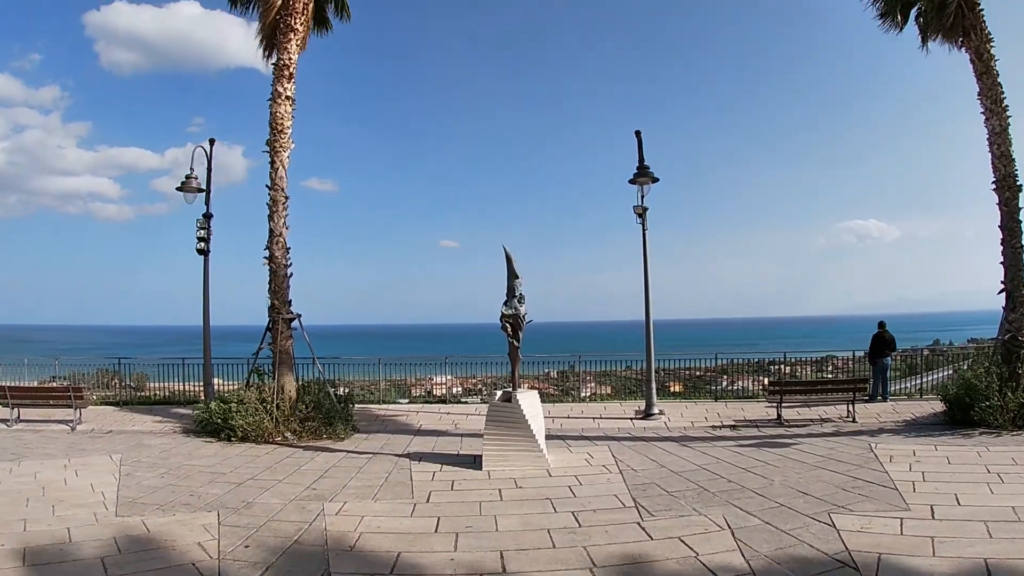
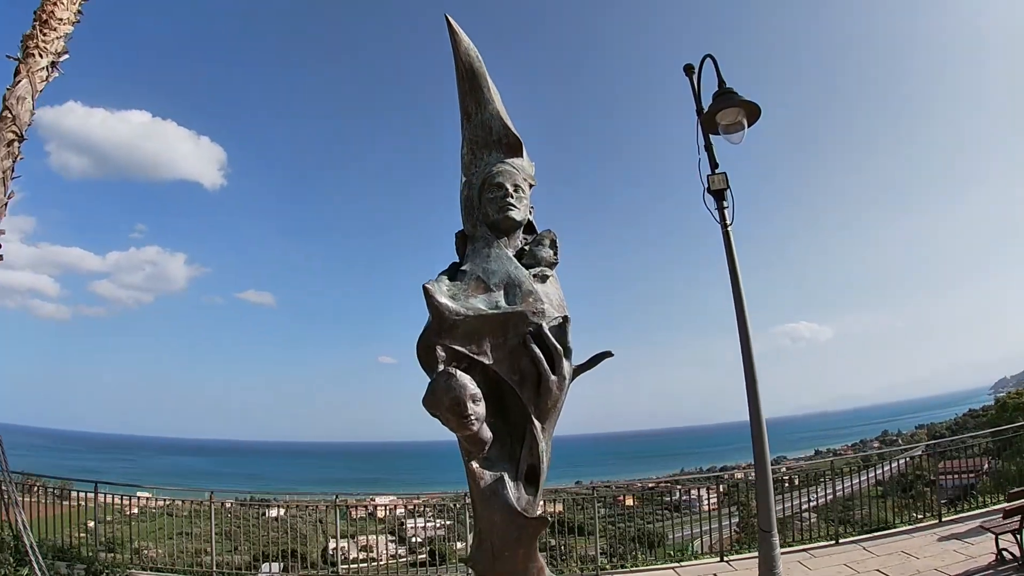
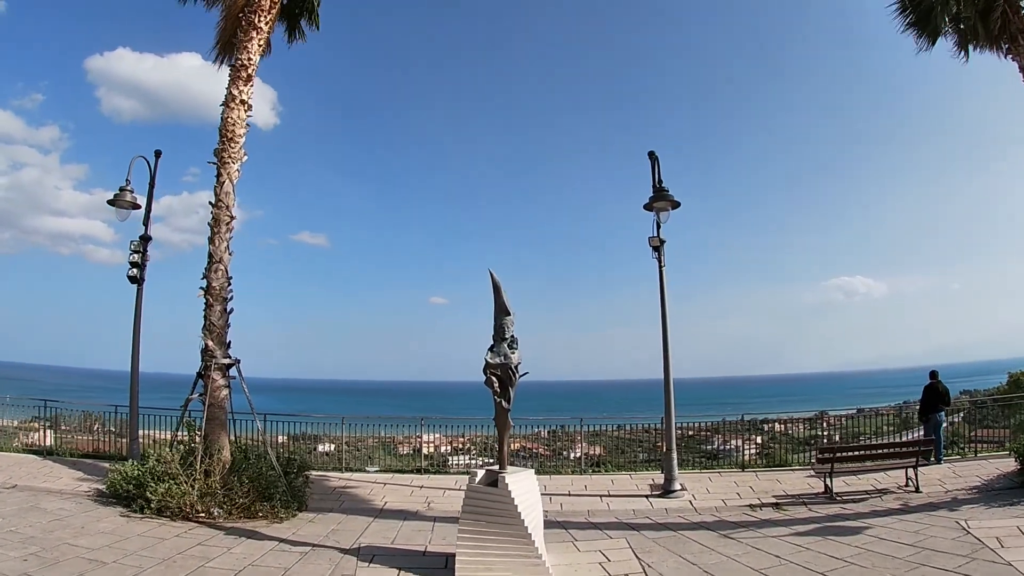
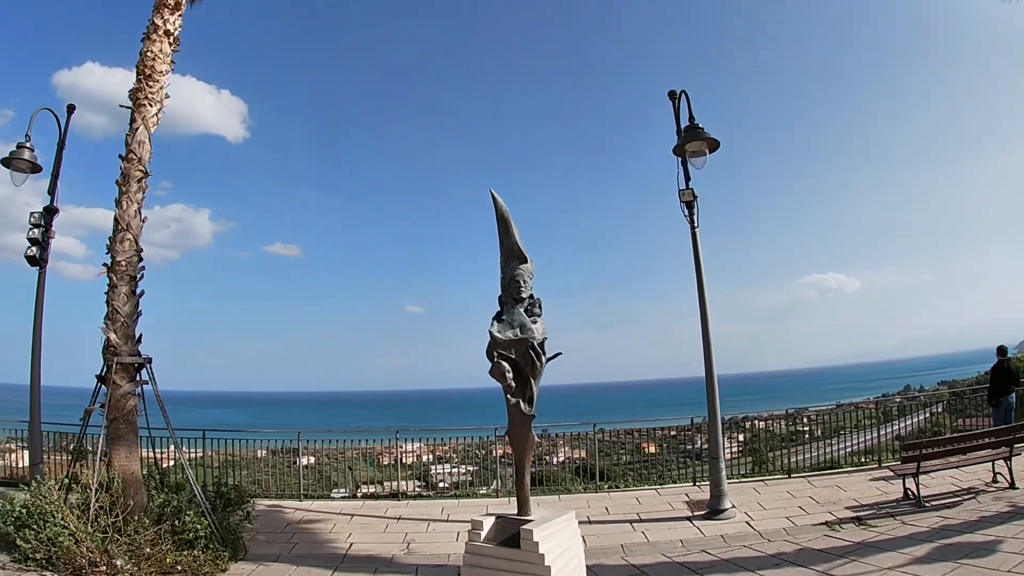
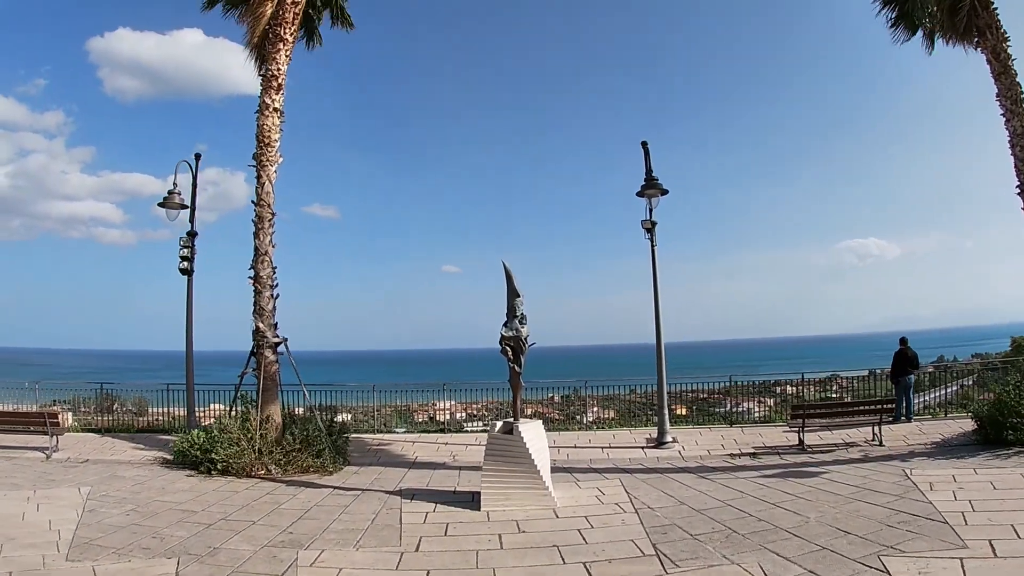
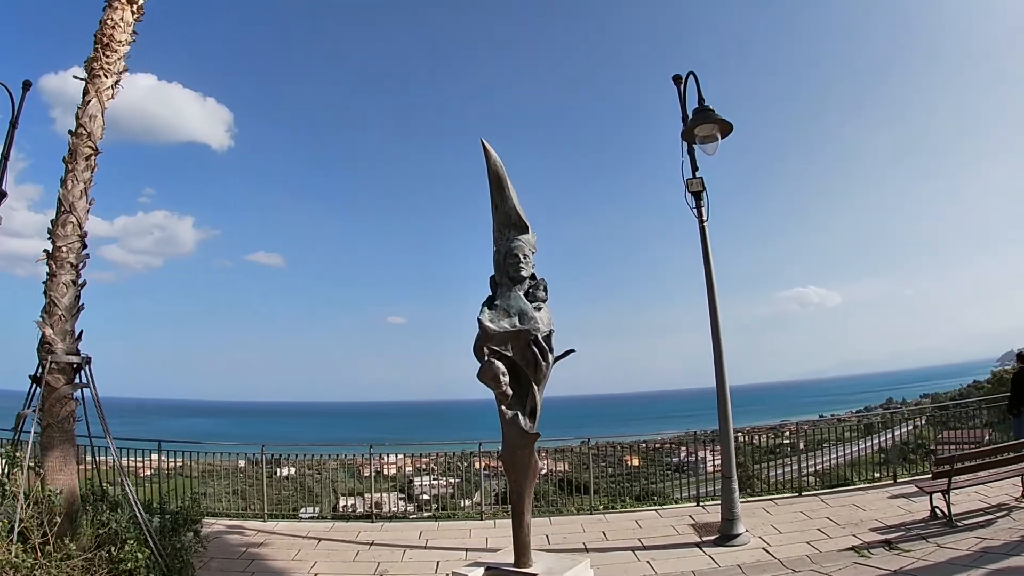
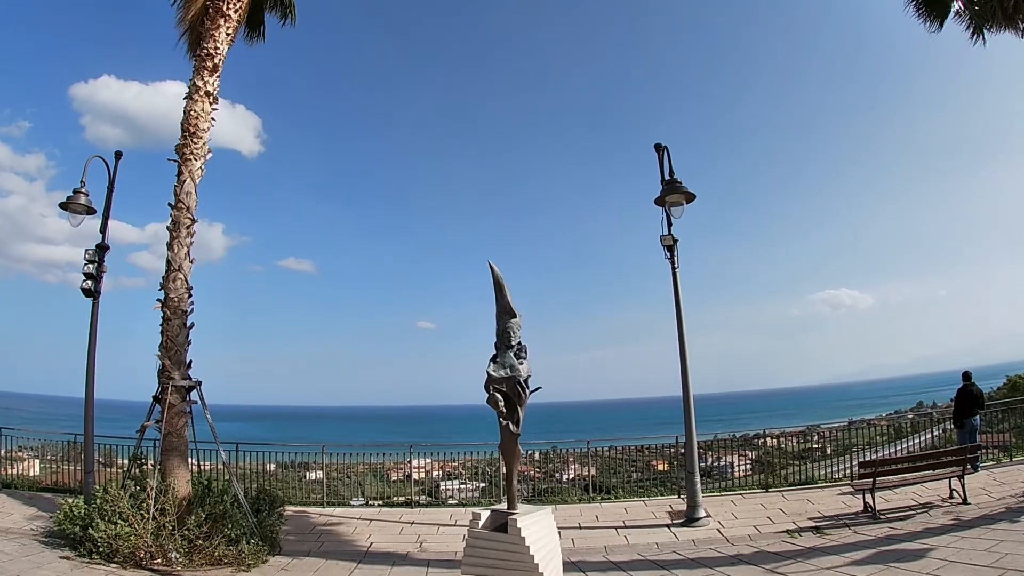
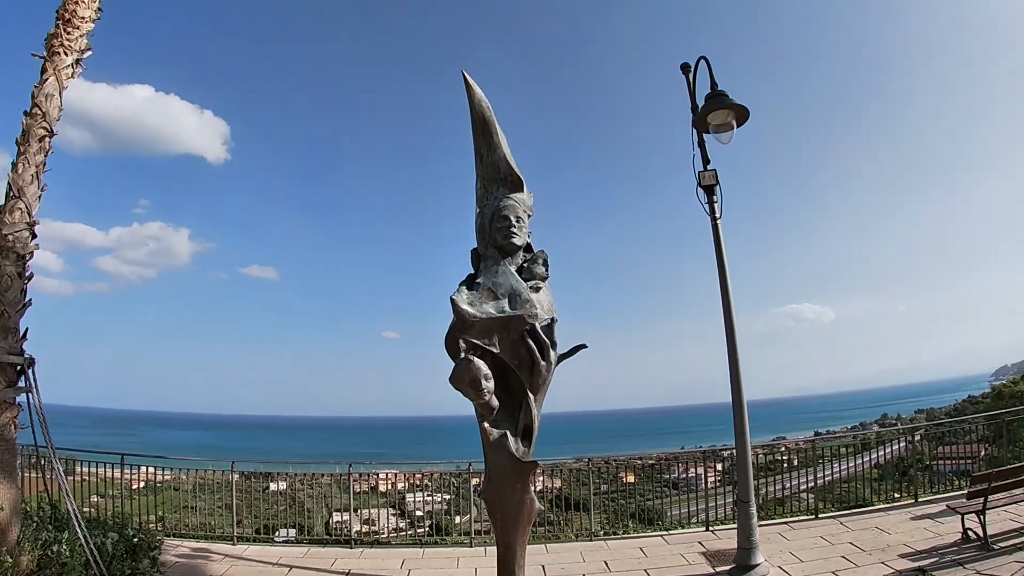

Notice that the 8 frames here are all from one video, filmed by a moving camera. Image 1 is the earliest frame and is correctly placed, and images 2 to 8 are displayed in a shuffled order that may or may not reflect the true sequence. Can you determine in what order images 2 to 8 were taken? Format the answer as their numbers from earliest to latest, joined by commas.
5, 3, 7, 4, 6, 8, 2
